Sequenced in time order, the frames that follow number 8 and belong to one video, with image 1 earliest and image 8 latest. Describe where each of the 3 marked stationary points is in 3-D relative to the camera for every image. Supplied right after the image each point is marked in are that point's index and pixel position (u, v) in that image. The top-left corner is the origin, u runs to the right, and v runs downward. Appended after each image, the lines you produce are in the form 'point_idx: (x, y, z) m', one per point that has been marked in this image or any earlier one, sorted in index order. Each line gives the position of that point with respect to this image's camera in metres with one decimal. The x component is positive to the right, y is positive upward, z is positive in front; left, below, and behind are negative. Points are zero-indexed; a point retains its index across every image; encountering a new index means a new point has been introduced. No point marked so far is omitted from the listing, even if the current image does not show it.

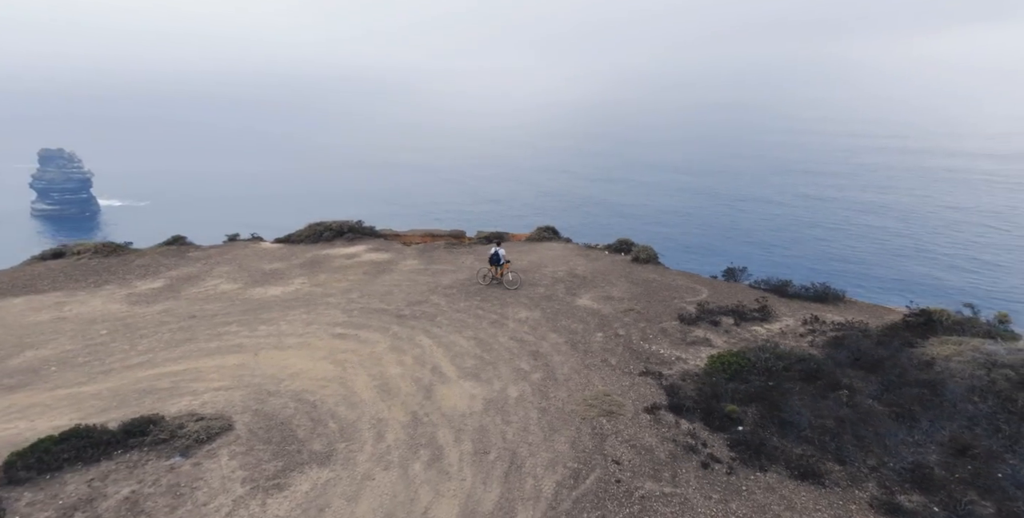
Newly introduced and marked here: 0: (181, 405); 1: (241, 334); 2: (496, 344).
0: (-6.9, -3.1, +10.5) m
1: (-8.0, -2.2, +14.7) m
2: (-0.3, -2.7, +15.7) m
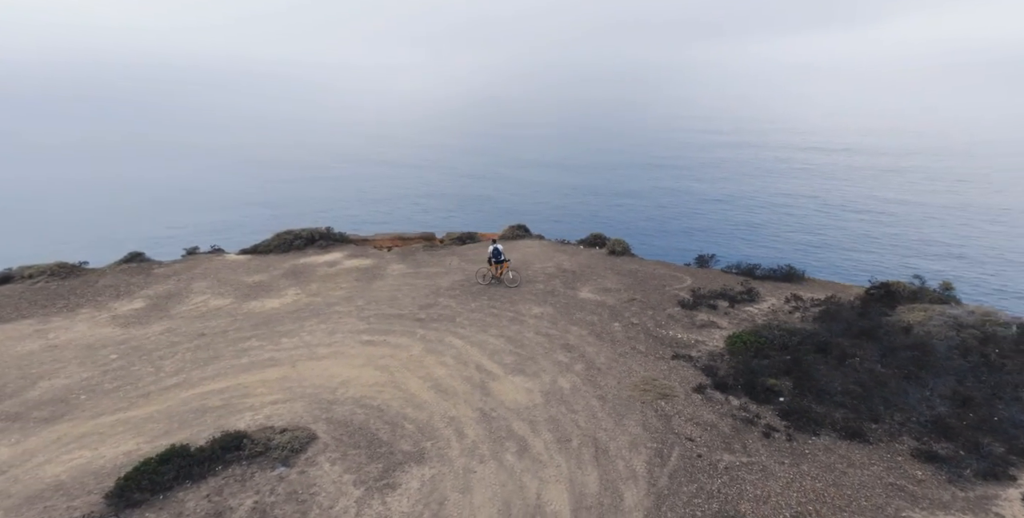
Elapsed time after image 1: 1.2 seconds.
0: (-5.3, -3.3, +10.0) m
1: (-6.9, -2.5, +14.0) m
2: (+0.6, -2.6, +15.9) m
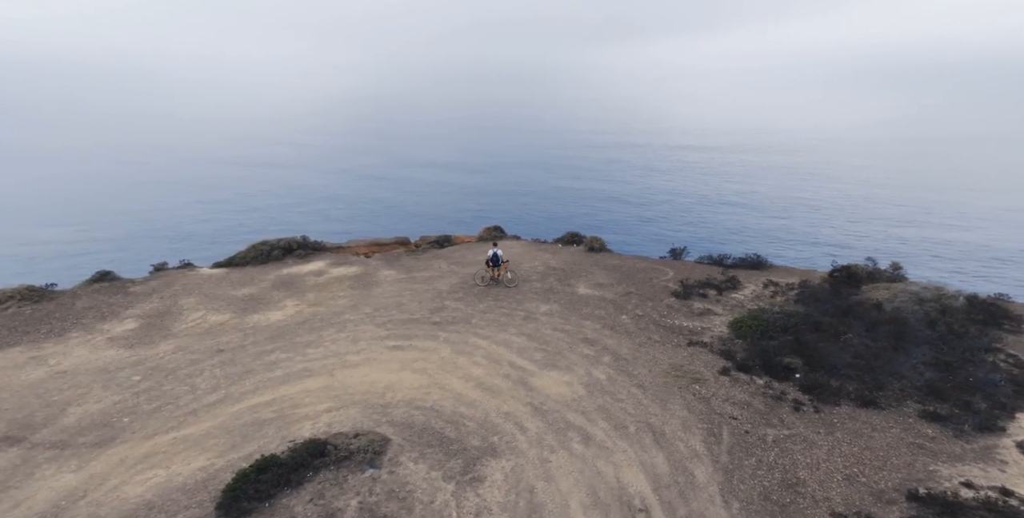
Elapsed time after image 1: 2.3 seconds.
0: (-4.1, -3.5, +10.0) m
1: (-6.0, -2.8, +13.9) m
2: (+1.3, -2.6, +16.4) m
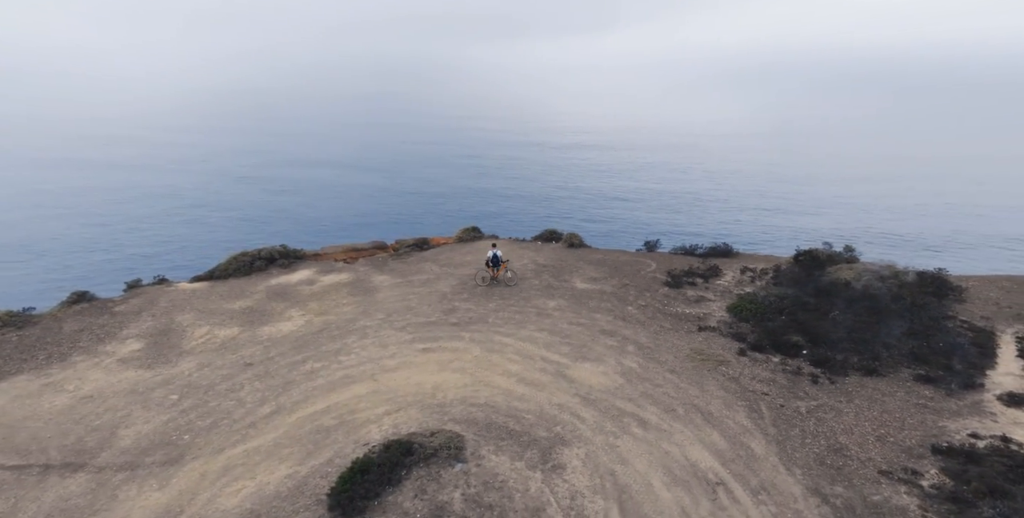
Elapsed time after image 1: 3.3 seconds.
0: (-2.7, -3.6, +10.2) m
1: (-5.0, -3.0, +13.9) m
2: (+2.0, -2.5, +17.1) m
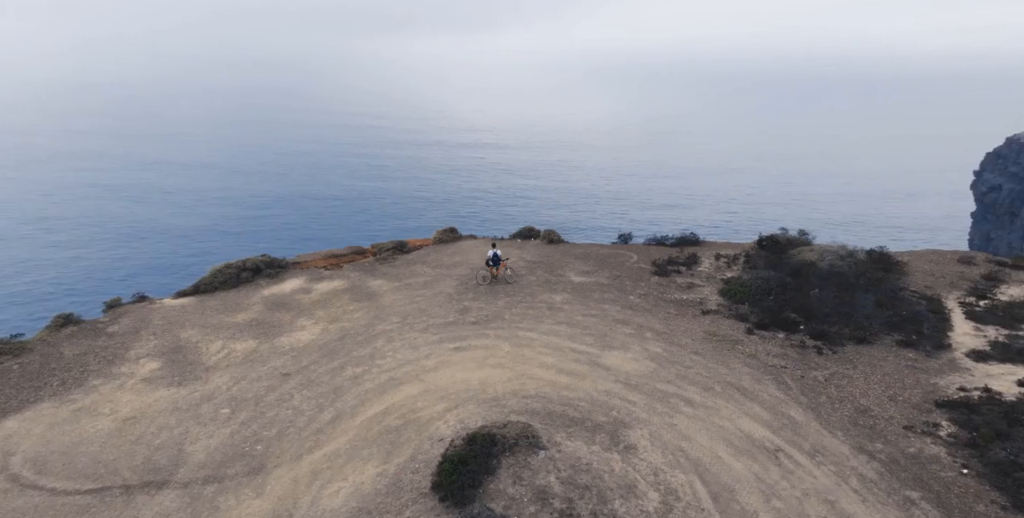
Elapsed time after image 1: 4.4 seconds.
0: (-1.3, -3.7, +10.8) m
1: (-4.0, -3.2, +14.2) m
2: (+2.7, -2.3, +18.1) m
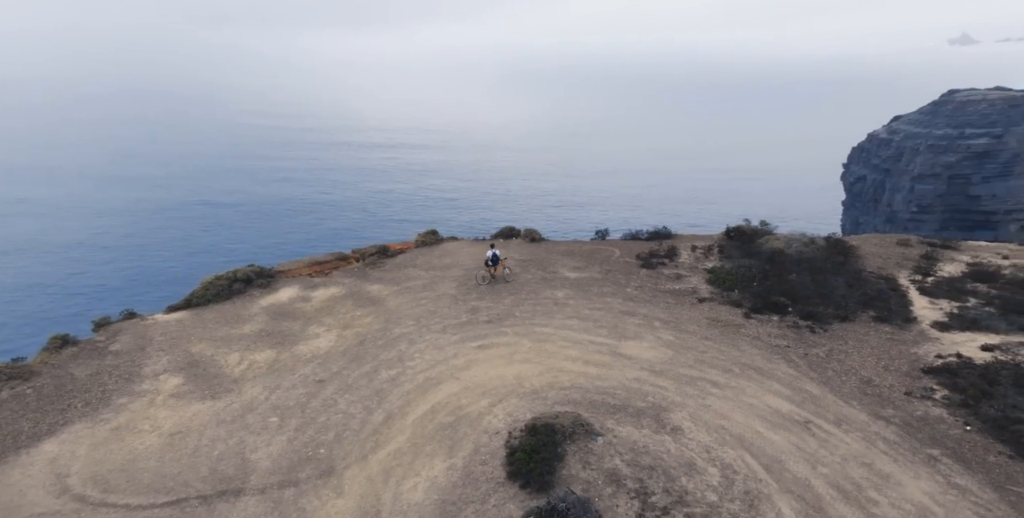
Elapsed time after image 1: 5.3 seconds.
0: (-0.2, -3.8, +11.6) m
1: (-3.1, -3.4, +14.8) m
2: (+3.2, -2.2, +19.2) m
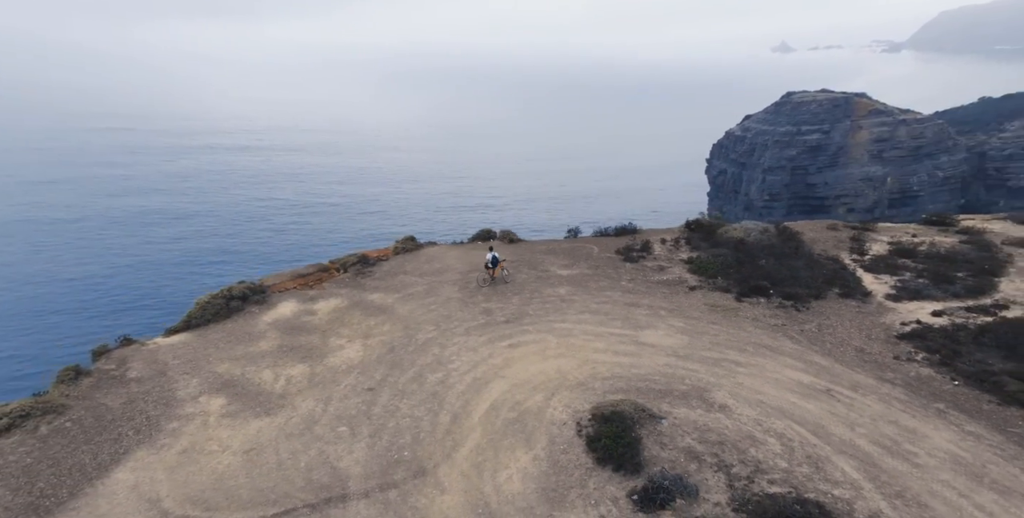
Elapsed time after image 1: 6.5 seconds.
0: (+1.4, -4.0, +13.0) m
1: (-1.9, -3.7, +15.9) m
2: (+3.9, -2.1, +20.9) m
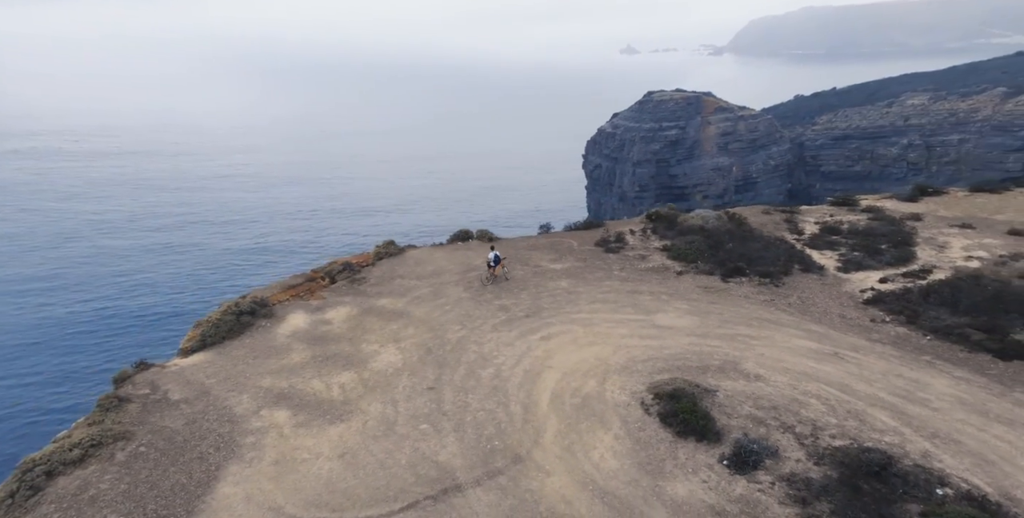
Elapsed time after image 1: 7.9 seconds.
0: (+3.3, -4.0, +15.3) m
1: (-0.3, -3.9, +17.8) m
2: (+4.7, -1.9, +23.3) m
